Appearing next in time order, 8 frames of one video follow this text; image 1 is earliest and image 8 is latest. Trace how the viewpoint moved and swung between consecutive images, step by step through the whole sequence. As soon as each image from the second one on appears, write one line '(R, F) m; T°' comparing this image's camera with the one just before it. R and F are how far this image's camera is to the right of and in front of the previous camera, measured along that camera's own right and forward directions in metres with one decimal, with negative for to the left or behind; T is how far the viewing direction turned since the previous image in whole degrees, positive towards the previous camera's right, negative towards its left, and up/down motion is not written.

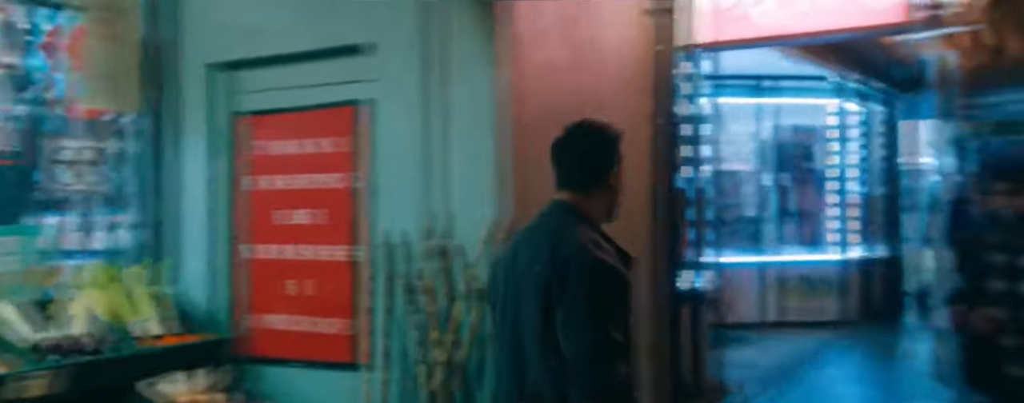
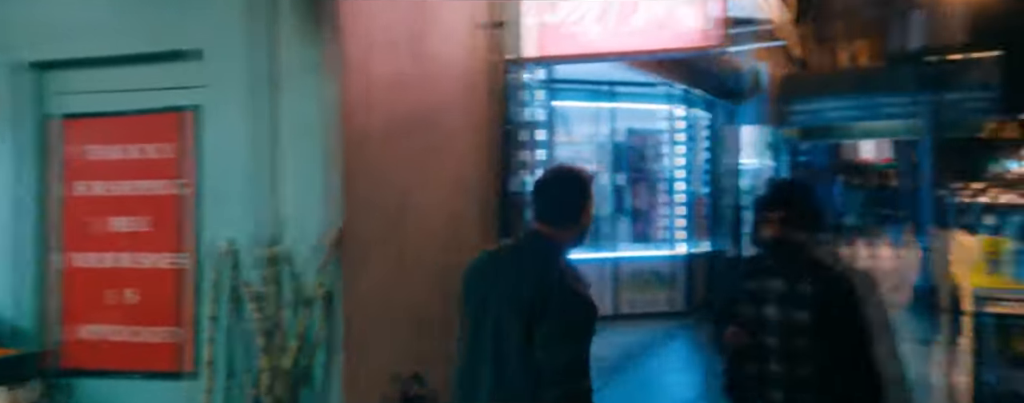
(-0.2, +0.3) m; +12°
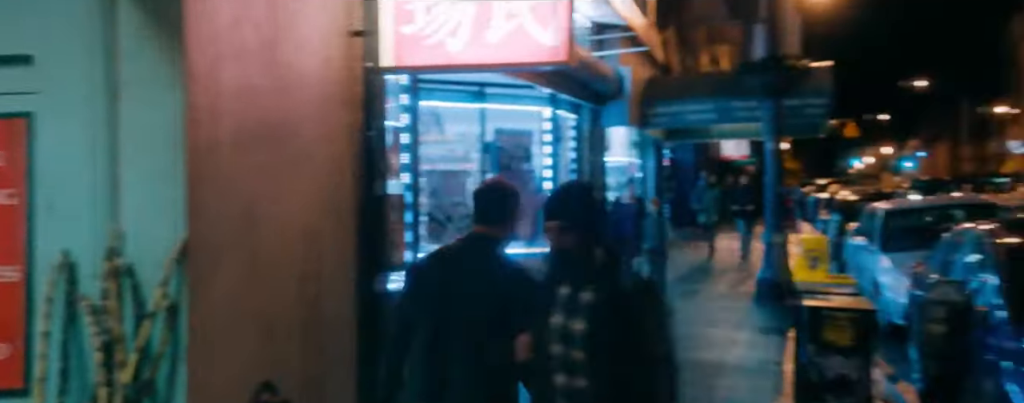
(+0.1, -0.1) m; +8°
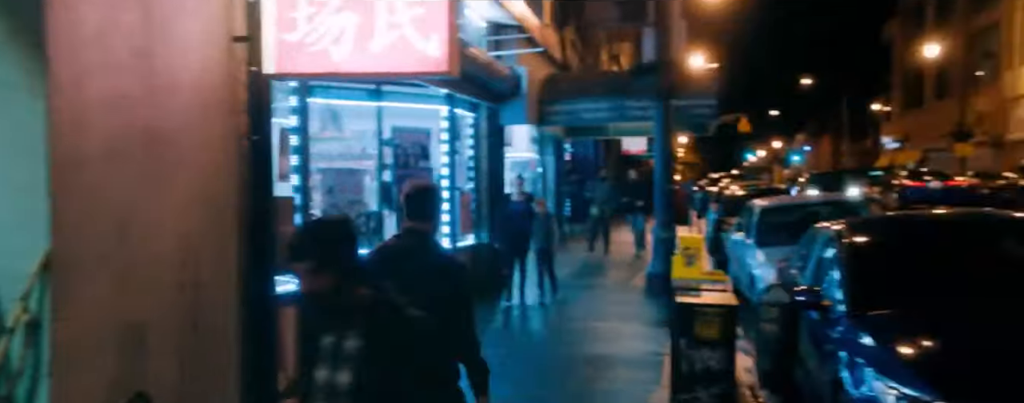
(+0.1, -0.1) m; +6°
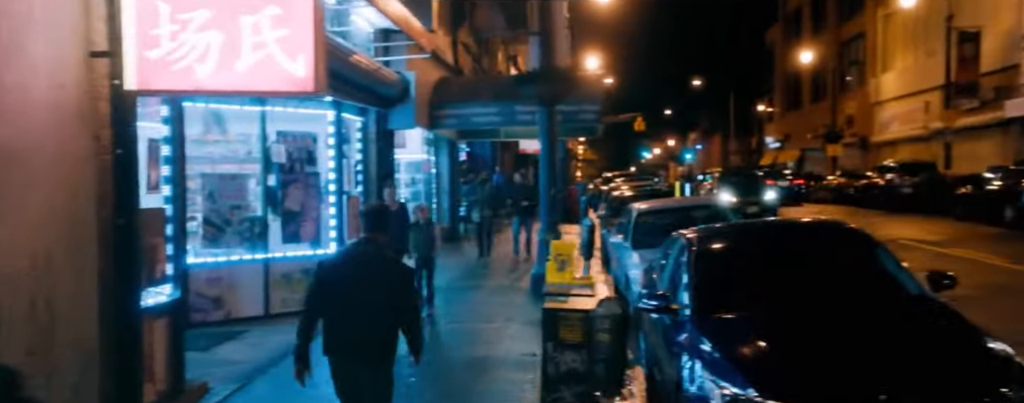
(+0.2, -0.3) m; +6°
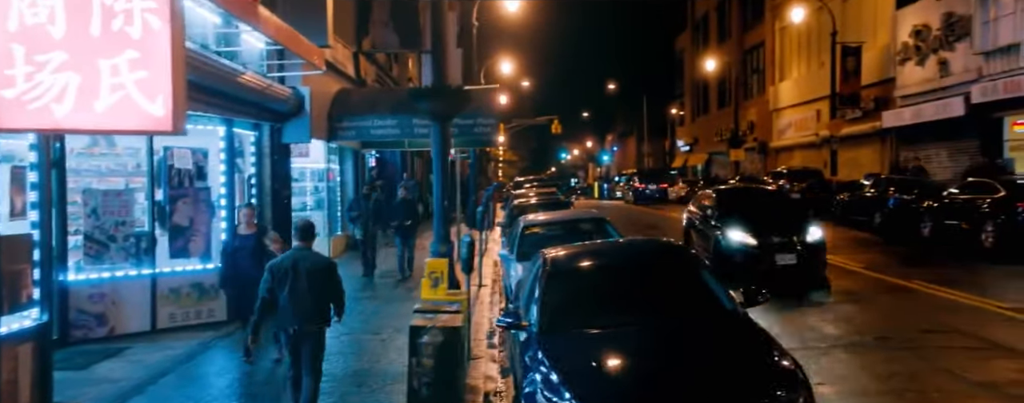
(+0.4, -0.4) m; +5°
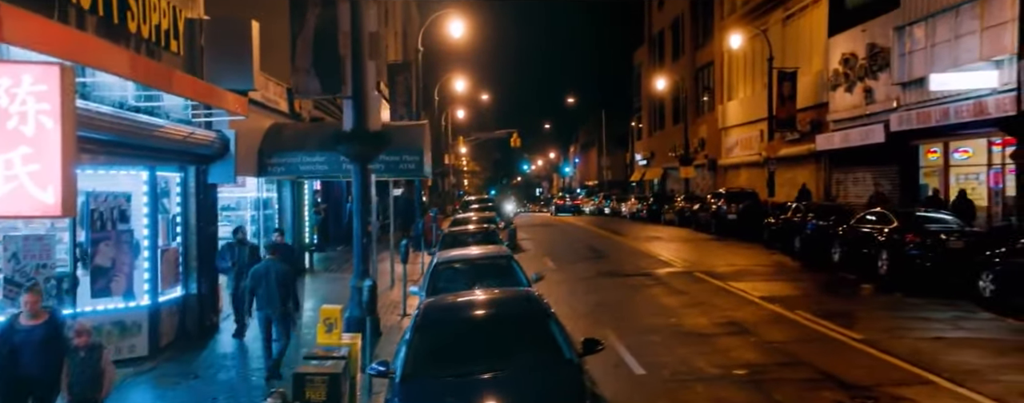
(+0.7, -0.9) m; +2°
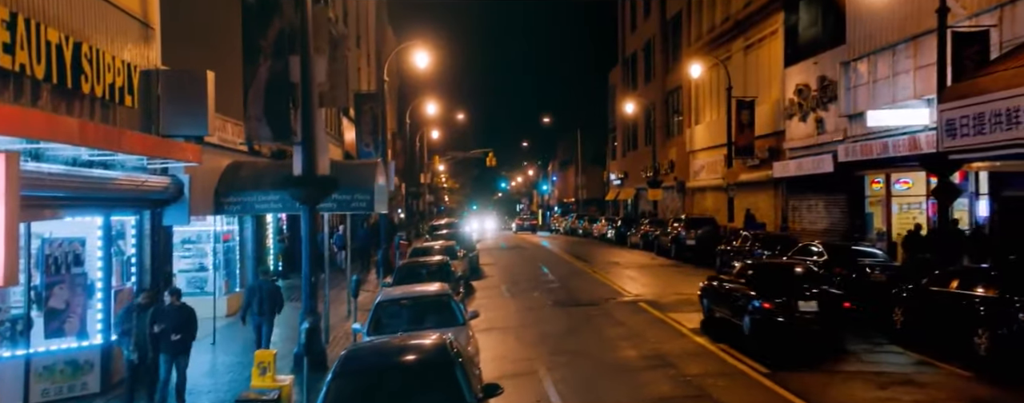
(+0.6, -0.8) m; +1°
